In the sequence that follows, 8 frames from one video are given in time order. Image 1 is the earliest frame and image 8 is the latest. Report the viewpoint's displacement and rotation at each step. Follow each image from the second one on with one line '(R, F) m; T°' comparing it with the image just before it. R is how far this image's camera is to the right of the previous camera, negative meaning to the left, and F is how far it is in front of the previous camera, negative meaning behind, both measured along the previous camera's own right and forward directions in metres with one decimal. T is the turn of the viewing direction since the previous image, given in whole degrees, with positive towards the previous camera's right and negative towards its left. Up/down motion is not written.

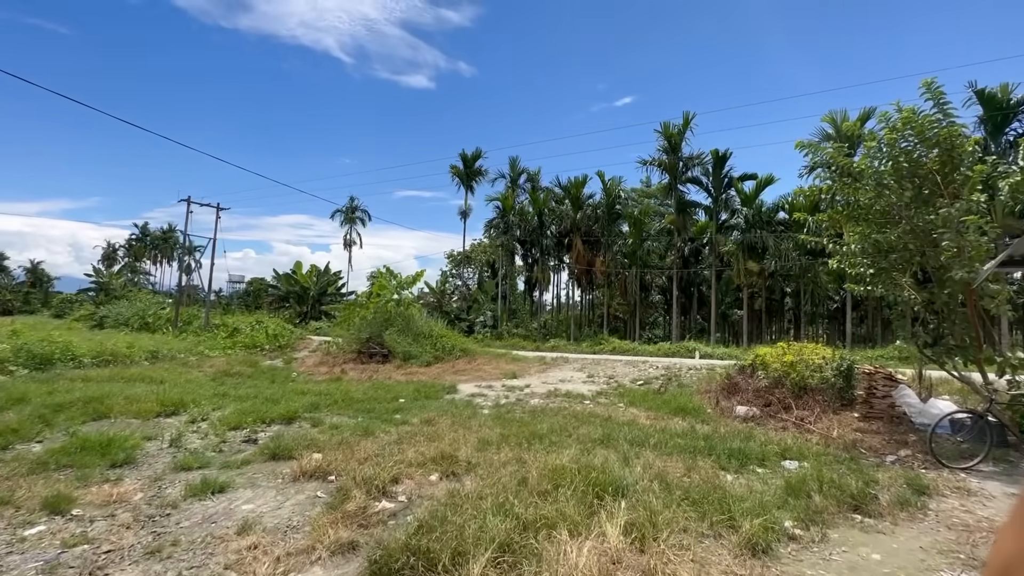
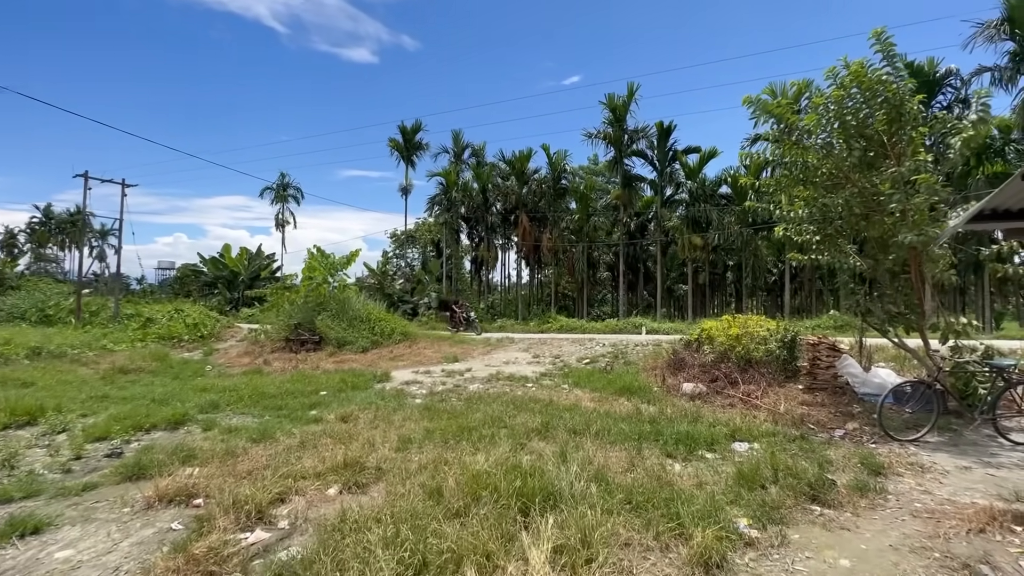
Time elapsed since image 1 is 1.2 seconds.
(+0.4, +0.8) m; +6°
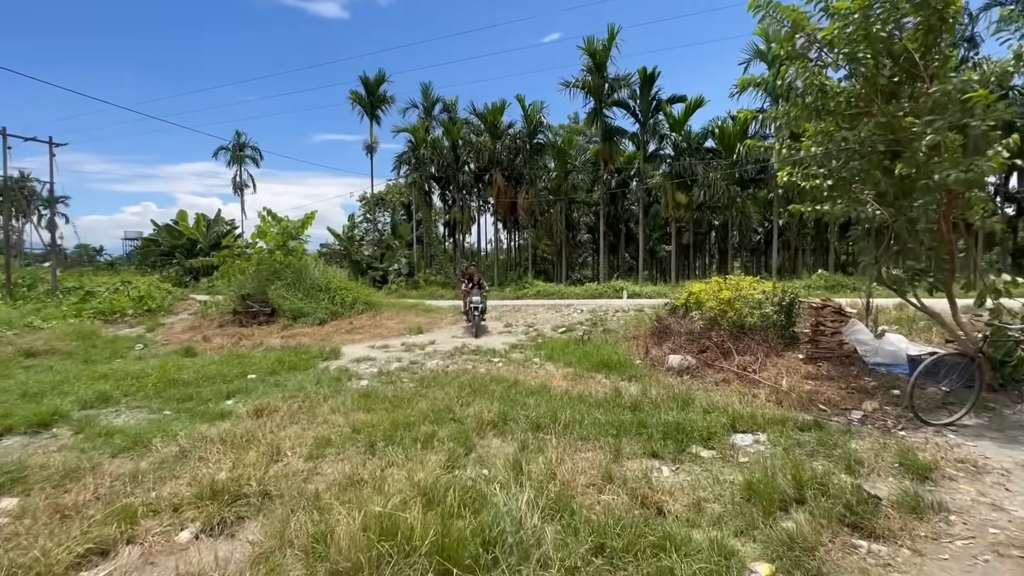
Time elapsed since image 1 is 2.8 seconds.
(+0.4, +1.3) m; +2°
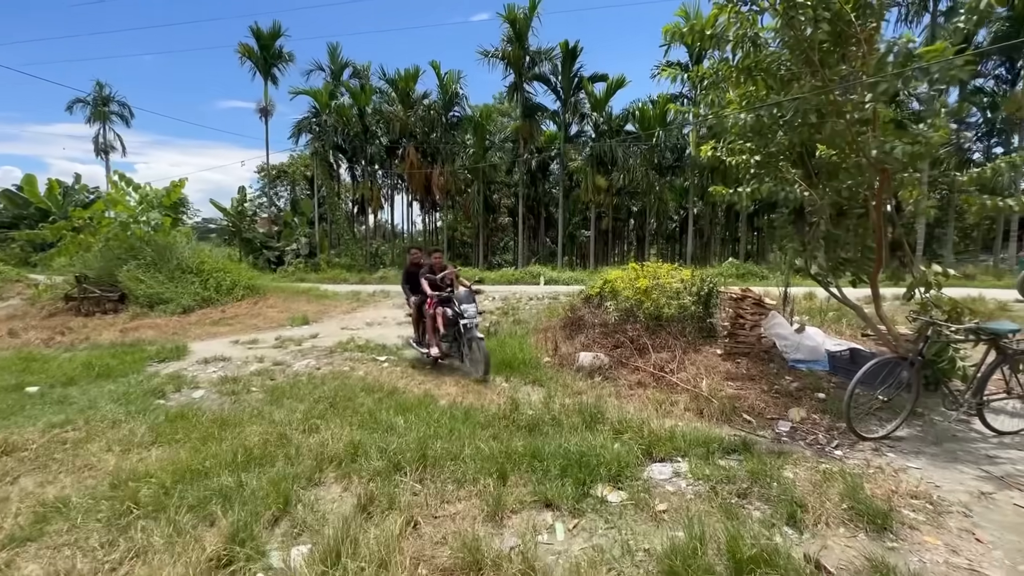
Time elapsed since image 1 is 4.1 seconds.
(+0.5, +1.2) m; +9°
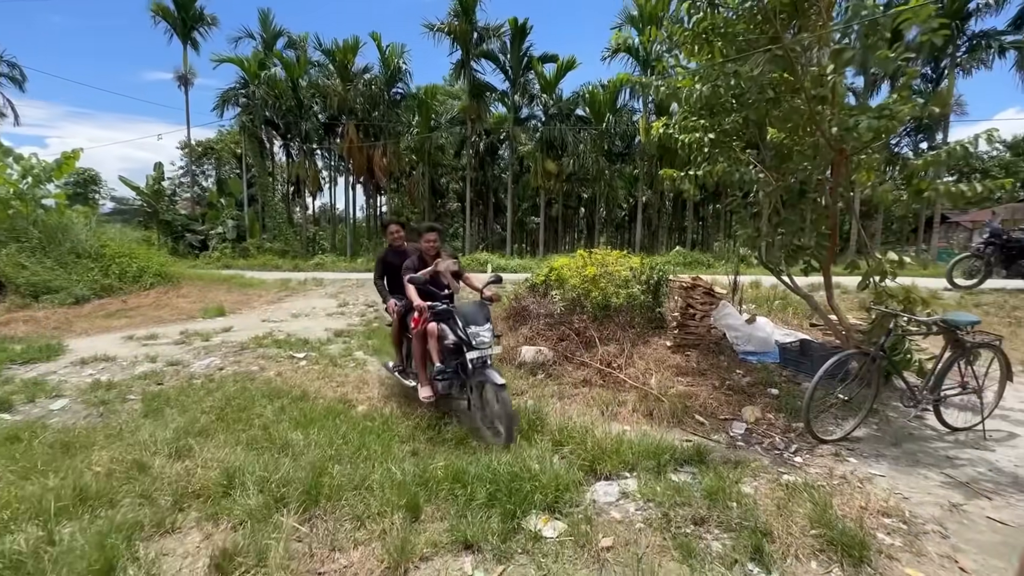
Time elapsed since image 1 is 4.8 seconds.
(+0.2, +0.6) m; +6°
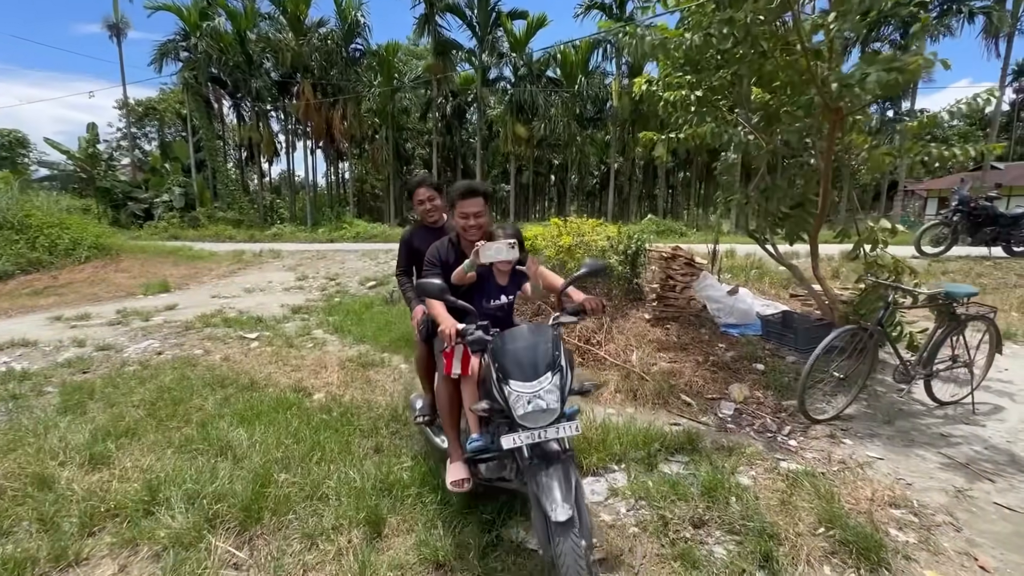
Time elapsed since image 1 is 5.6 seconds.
(0.0, +0.4) m; +4°
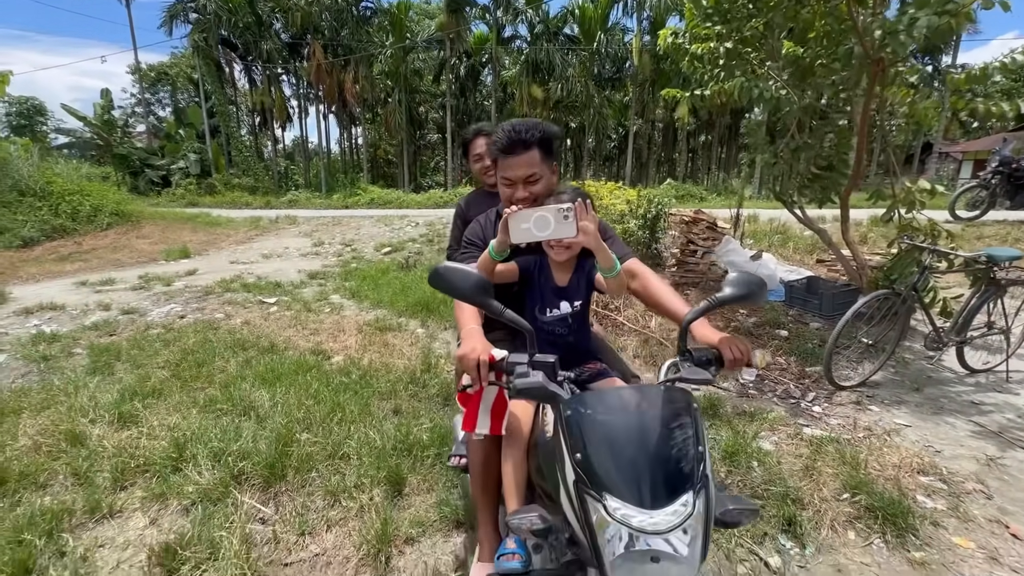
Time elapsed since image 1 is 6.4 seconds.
(0.0, +0.1) m; -2°
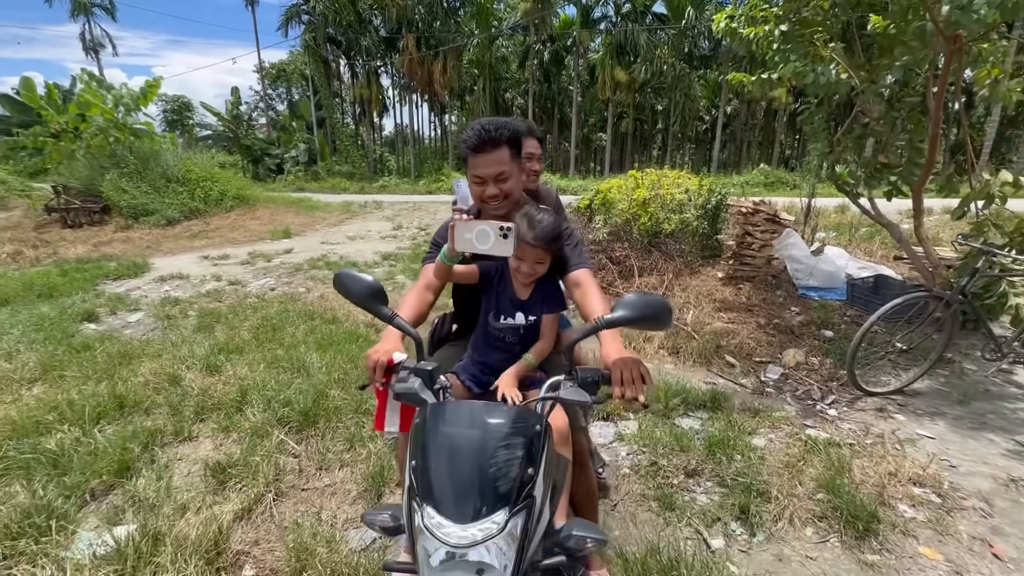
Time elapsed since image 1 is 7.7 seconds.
(+0.5, -0.2) m; -11°
